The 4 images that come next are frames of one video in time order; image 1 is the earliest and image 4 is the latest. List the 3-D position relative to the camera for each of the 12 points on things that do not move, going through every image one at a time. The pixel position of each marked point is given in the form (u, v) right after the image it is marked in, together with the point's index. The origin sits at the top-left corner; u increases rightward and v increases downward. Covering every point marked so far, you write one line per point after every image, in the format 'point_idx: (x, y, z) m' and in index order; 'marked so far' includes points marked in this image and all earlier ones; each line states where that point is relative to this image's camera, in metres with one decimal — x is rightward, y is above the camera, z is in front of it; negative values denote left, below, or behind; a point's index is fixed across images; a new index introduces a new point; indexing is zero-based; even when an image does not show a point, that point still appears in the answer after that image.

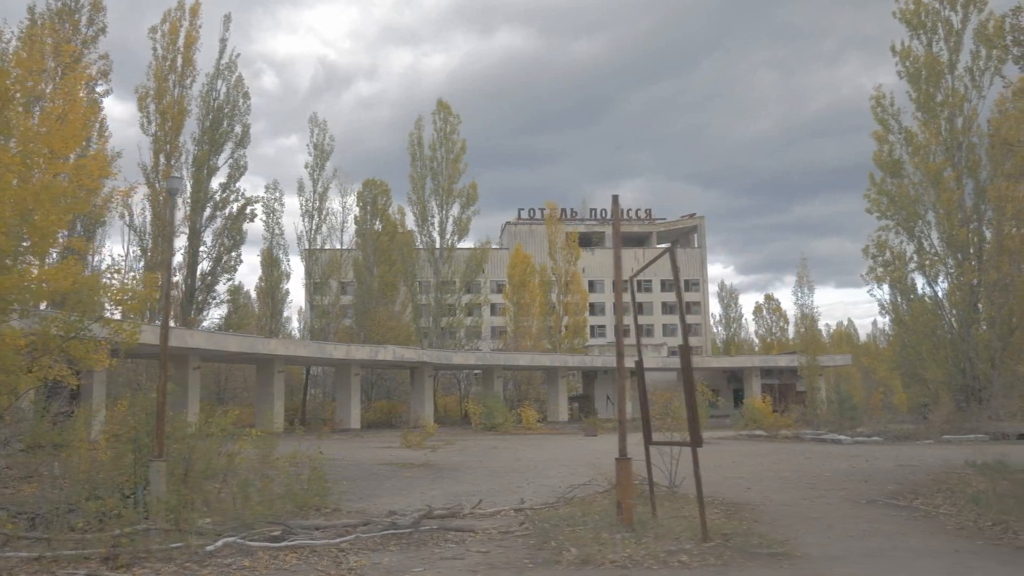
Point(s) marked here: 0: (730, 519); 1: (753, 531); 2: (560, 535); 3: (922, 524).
0: (+2.3, -2.4, +8.6) m
1: (+2.3, -2.3, +7.6) m
2: (+0.4, -2.2, +7.3) m
3: (+4.1, -2.4, +8.2) m
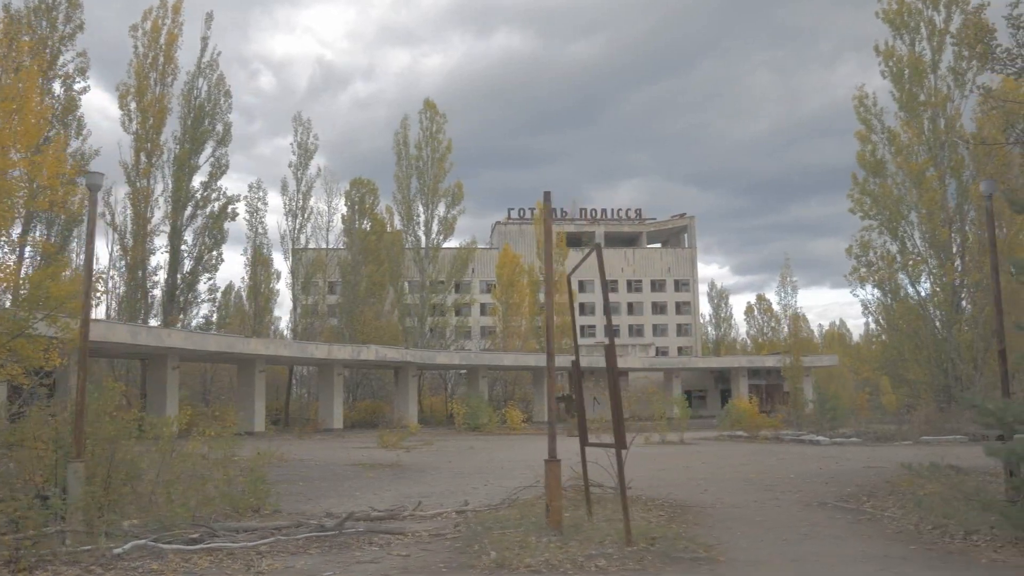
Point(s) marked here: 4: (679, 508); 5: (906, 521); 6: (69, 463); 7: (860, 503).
0: (+1.6, -2.4, +8.4) m
1: (+1.6, -2.3, +7.4) m
2: (-0.2, -2.2, +7.1) m
3: (+3.5, -2.4, +8.0) m
4: (+2.0, -2.6, +9.7) m
5: (+3.9, -2.3, +8.1) m
6: (-4.2, -1.6, +7.5) m
7: (+4.2, -2.6, +9.7) m
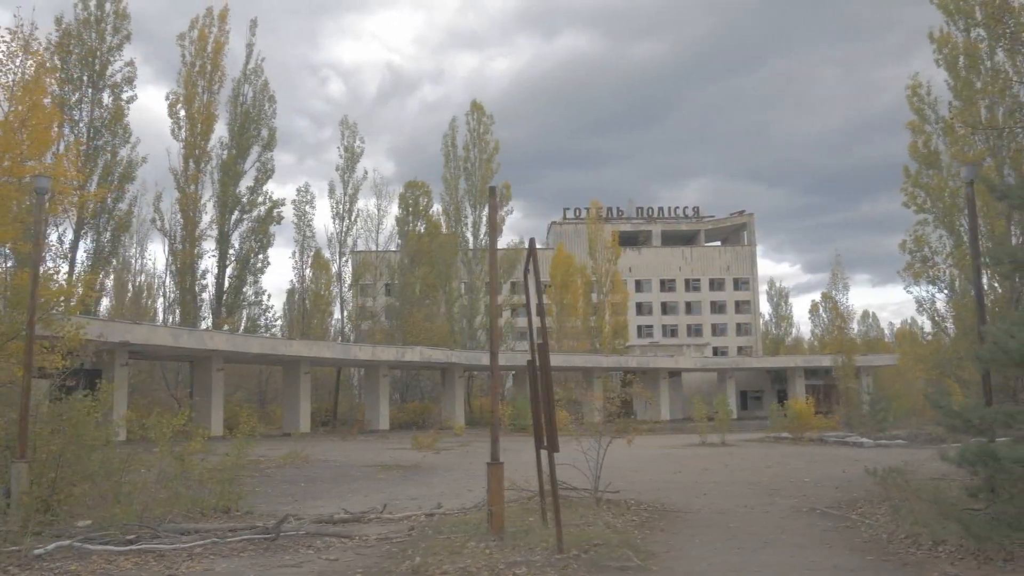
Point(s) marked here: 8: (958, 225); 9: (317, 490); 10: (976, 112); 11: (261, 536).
0: (+1.2, -2.4, +8.0) m
1: (+1.1, -2.2, +7.1) m
2: (-0.7, -2.2, +6.9) m
3: (+3.0, -2.3, +7.5) m
4: (+1.7, -2.6, +9.3) m
5: (+3.5, -2.3, +7.5) m
6: (-4.6, -1.7, +7.6) m
7: (+3.9, -2.5, +9.2) m
8: (+10.1, +1.6, +19.3) m
9: (-3.2, -3.3, +13.1) m
10: (+10.4, +4.2, +19.1) m
11: (-2.3, -2.2, +7.3) m
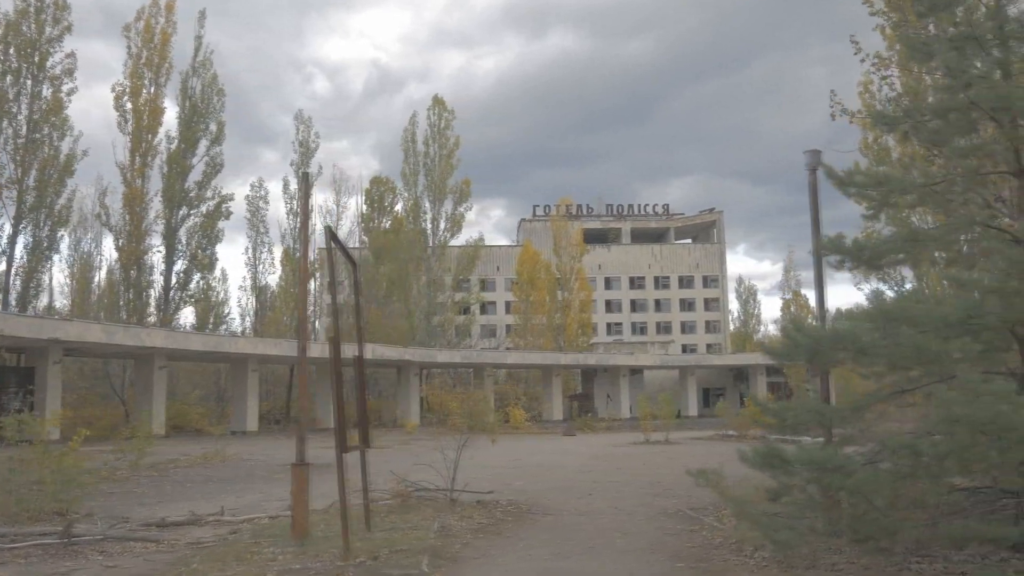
0: (-0.4, -2.3, +7.7) m
1: (-0.5, -2.1, +6.7) m
2: (-2.3, -2.1, +6.5) m
3: (+1.4, -2.2, +7.2) m
4: (+0.1, -2.5, +9.0) m
5: (+1.9, -2.2, +7.2) m
6: (-6.2, -1.6, +7.0) m
7: (+2.2, -2.4, +8.9) m
8: (+8.2, +1.7, +19.2) m
9: (-4.9, -3.2, +12.6) m
10: (+8.5, +4.3, +19.0) m
11: (-3.8, -2.1, +6.8) m
